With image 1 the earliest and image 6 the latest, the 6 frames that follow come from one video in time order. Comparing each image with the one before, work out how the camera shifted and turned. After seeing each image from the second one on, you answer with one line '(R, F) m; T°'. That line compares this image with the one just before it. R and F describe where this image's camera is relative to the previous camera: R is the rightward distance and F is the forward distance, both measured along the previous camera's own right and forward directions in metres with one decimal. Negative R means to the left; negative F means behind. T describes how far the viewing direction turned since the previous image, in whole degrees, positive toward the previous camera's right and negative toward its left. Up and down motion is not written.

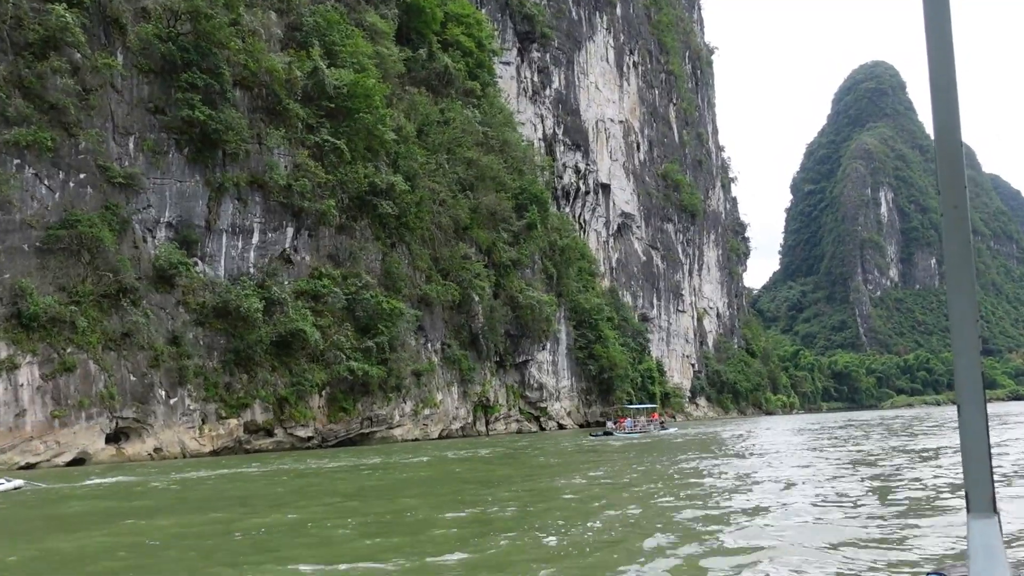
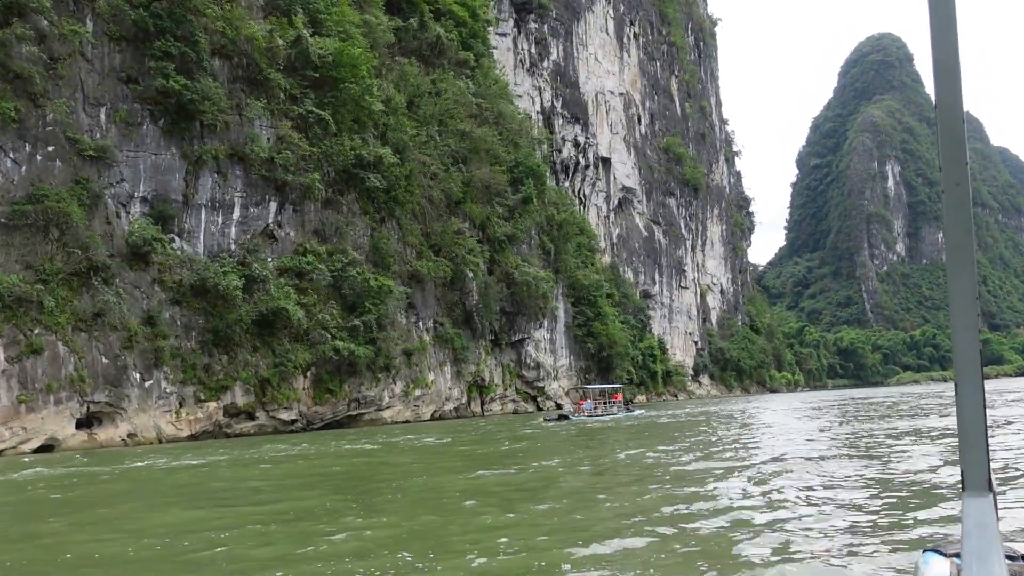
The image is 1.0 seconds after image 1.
(+0.3, +0.6) m; 0°
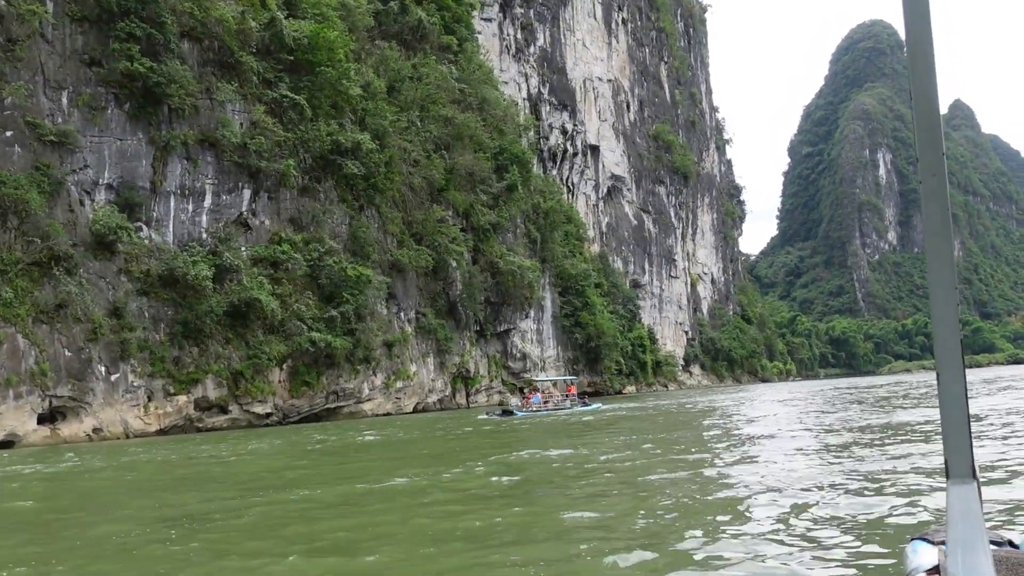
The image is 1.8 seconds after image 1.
(+0.2, +0.4) m; 0°
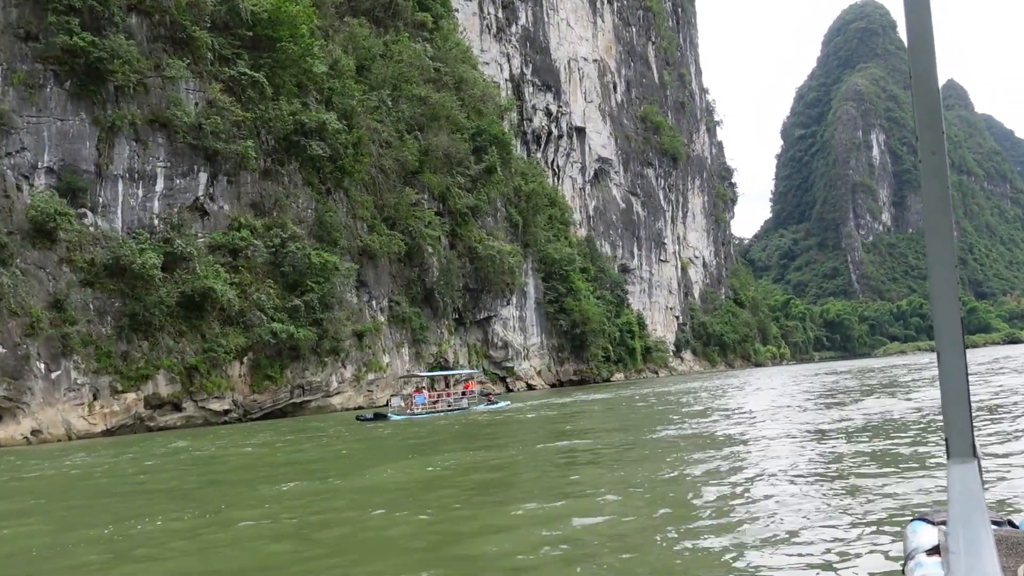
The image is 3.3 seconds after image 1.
(+0.4, +0.8) m; 0°
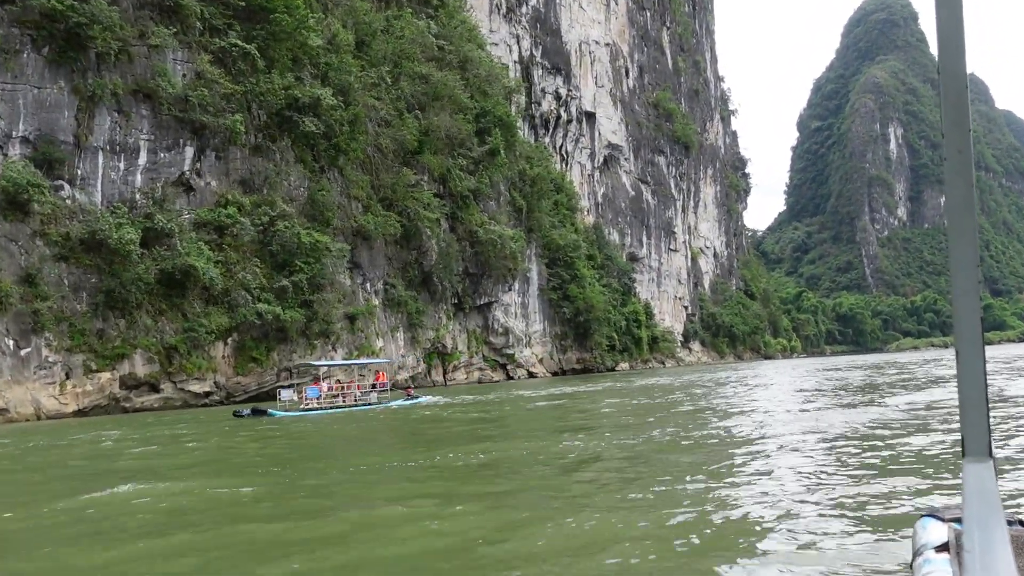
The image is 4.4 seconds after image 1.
(+0.3, +0.6) m; -1°
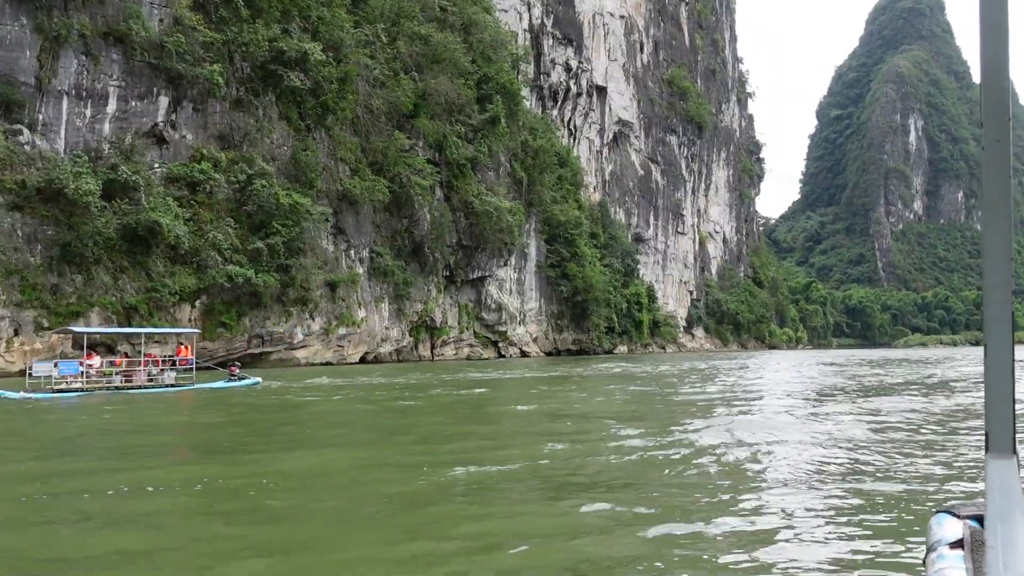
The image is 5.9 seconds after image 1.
(+0.4, +0.8) m; -1°
